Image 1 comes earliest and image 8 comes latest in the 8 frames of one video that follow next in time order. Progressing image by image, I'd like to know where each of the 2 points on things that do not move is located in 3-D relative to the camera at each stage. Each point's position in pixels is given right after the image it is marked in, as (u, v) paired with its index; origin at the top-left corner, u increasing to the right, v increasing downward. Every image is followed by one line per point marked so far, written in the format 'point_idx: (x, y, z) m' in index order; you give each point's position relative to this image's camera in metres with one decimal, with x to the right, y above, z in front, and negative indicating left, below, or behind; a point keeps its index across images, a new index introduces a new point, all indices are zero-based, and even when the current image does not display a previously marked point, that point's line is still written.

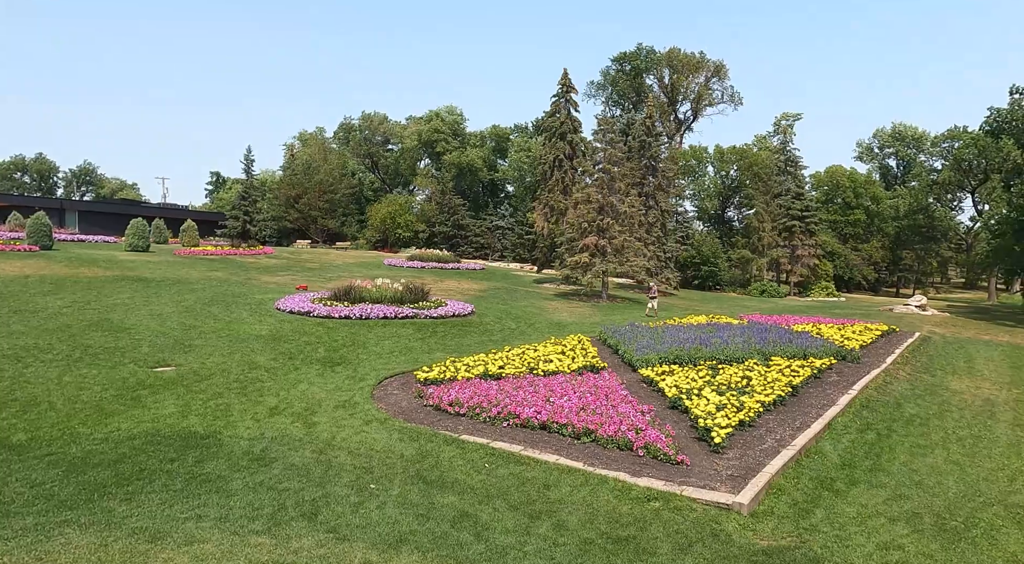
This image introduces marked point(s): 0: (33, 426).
0: (-4.9, -1.5, +7.4) m
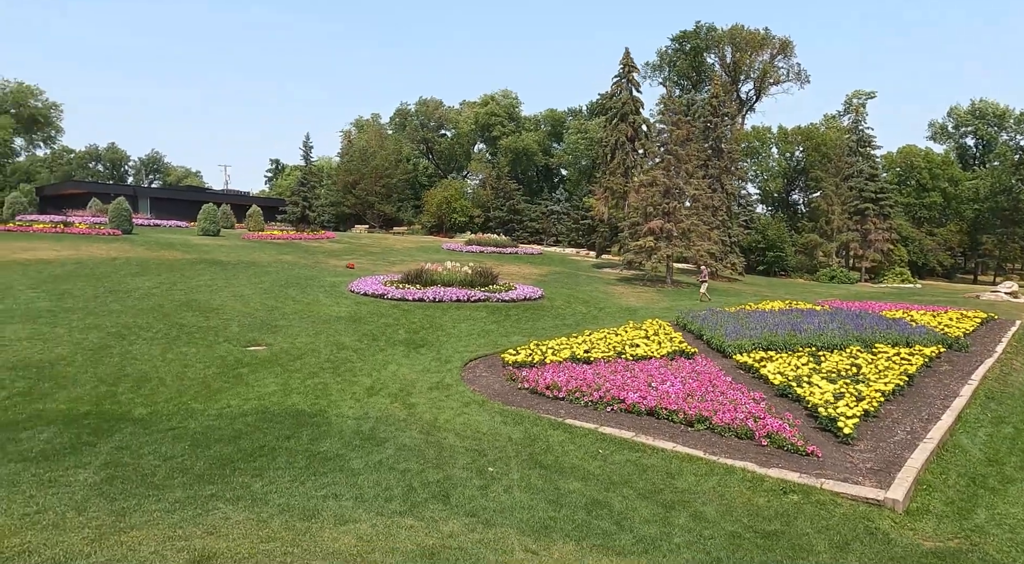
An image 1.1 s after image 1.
0: (-3.8, -1.3, +7.6) m
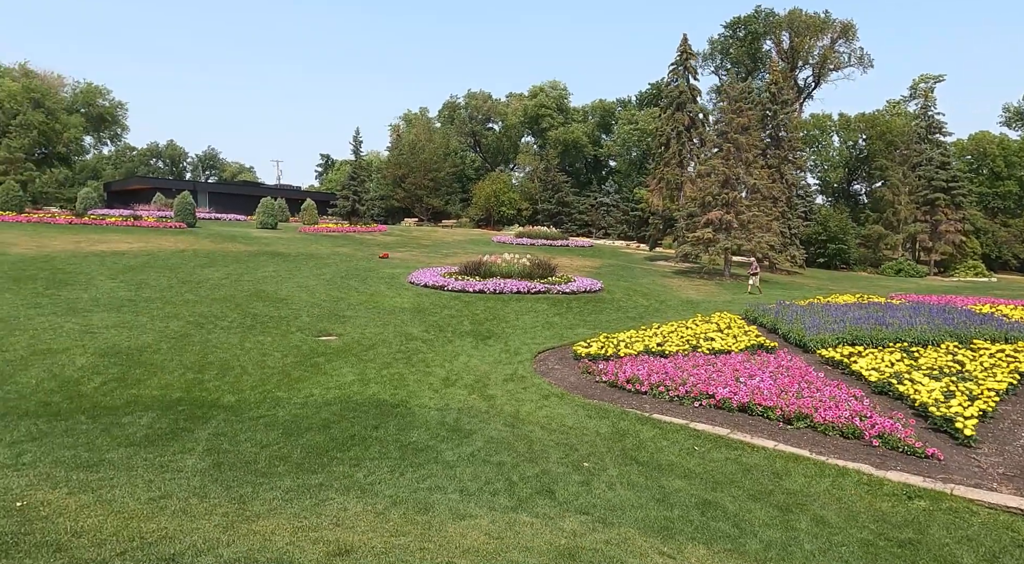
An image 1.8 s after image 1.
0: (-3.0, -1.2, +7.7) m
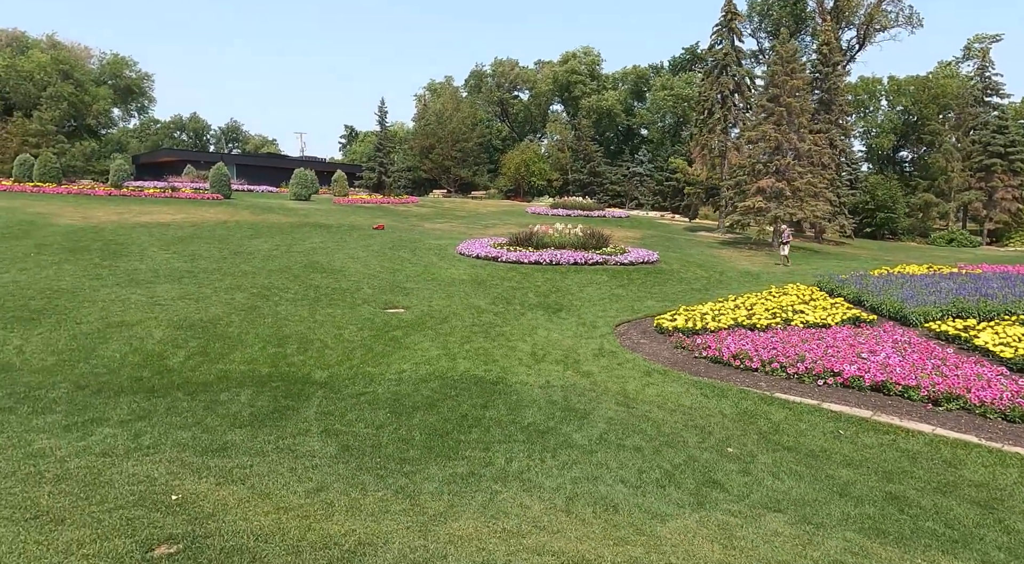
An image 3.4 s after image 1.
0: (-1.9, -0.9, +7.4) m
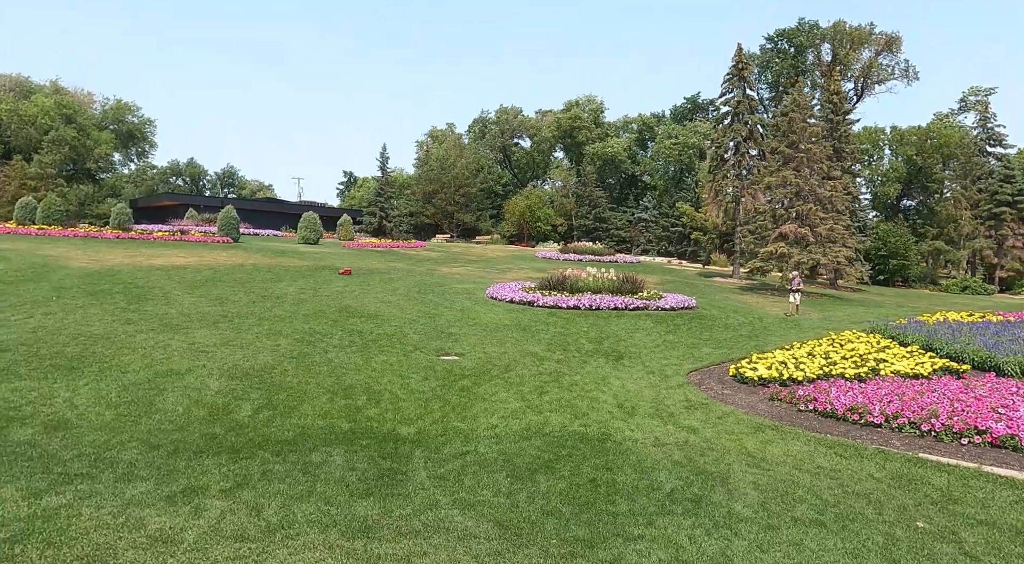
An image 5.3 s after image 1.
0: (-1.0, -1.3, +6.8) m
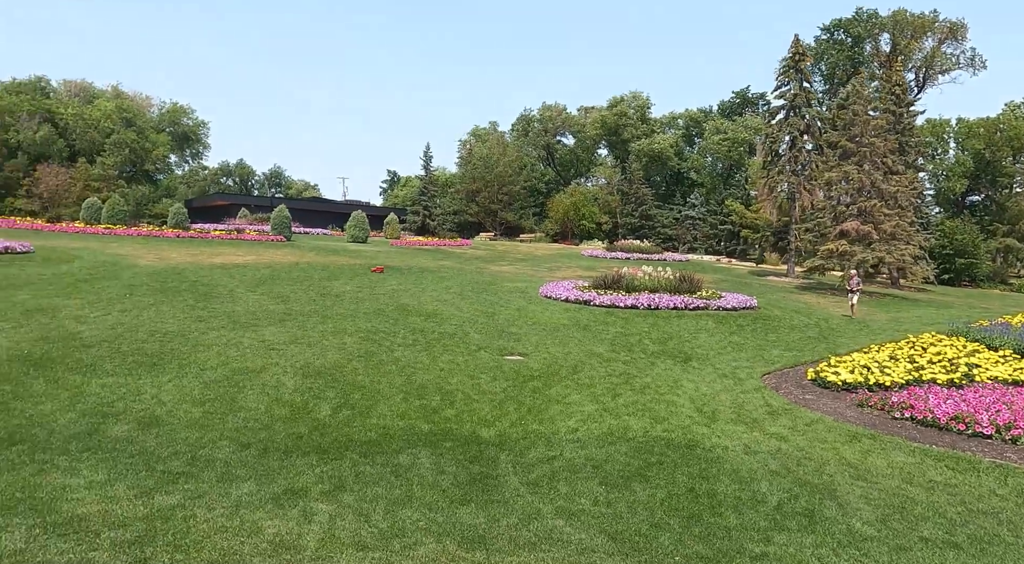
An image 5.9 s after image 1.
0: (-0.2, -1.3, +6.7) m
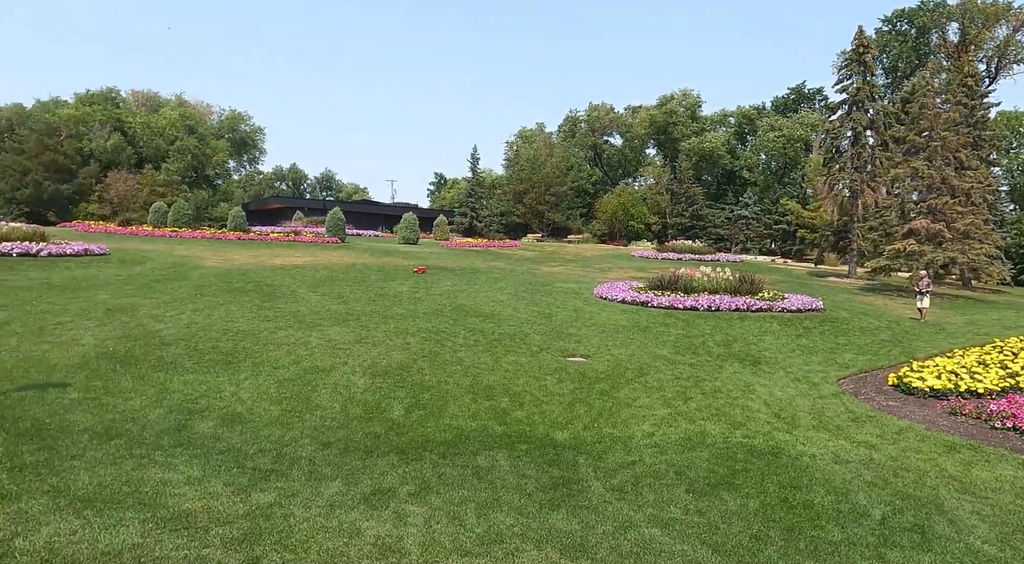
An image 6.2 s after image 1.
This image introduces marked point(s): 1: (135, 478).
0: (+0.4, -1.3, +6.6) m
1: (-2.3, -1.2, +4.4) m
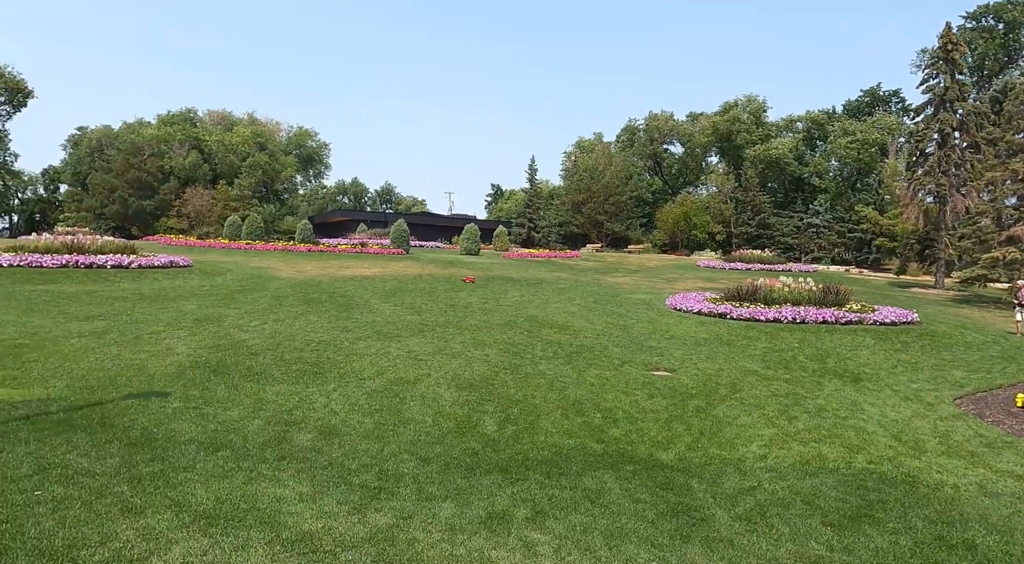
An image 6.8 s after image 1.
0: (+1.3, -1.4, +6.2) m
1: (-1.6, -1.3, +4.2) m
